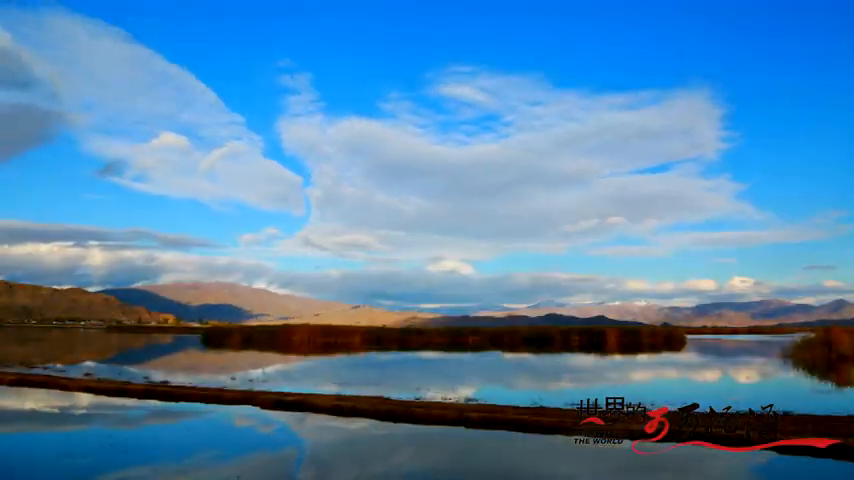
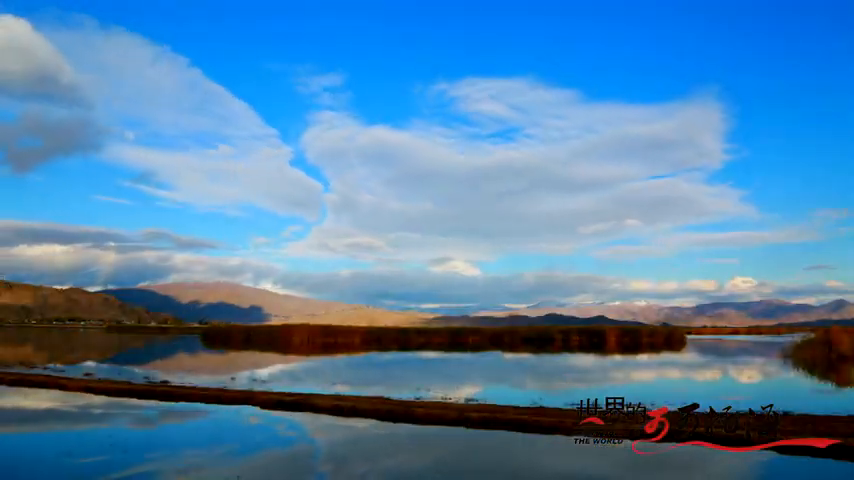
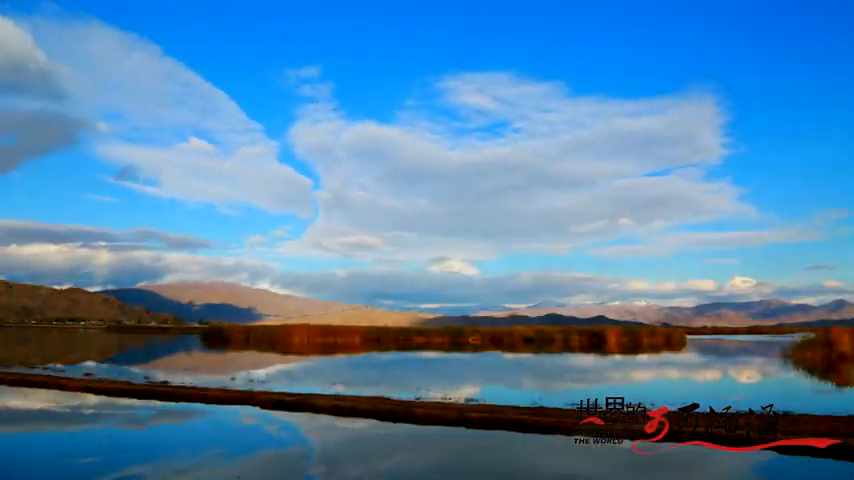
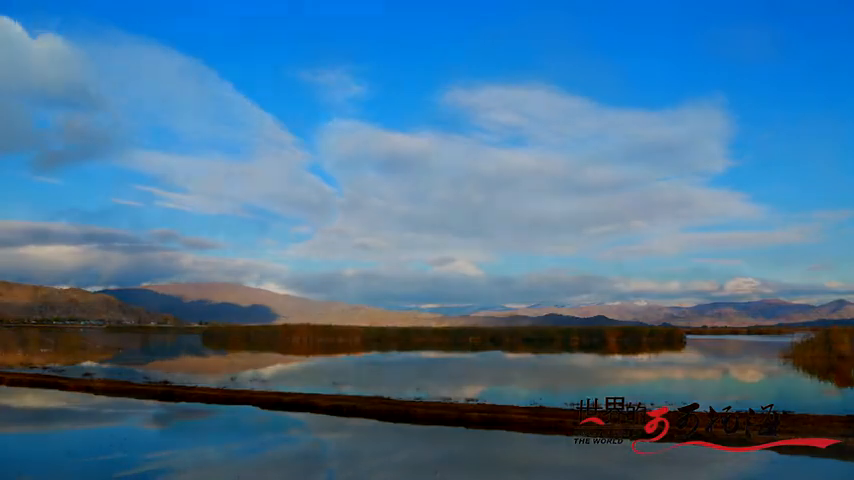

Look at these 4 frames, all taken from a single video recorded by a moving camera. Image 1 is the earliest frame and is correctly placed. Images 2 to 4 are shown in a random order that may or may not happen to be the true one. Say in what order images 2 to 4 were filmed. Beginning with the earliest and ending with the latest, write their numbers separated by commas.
3, 2, 4
